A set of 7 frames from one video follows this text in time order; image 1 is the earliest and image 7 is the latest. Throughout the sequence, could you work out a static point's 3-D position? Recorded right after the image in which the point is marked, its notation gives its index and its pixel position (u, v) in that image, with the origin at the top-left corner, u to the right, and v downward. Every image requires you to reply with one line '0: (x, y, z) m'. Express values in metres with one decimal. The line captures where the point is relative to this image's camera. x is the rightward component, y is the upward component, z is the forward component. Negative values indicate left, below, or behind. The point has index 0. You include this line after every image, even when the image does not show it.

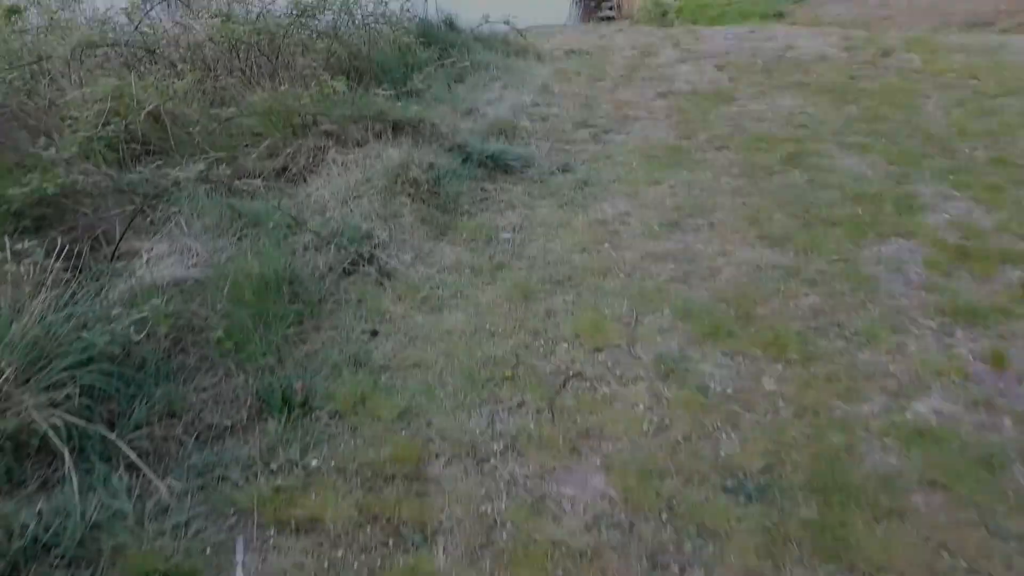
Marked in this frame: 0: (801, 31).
0: (+1.2, +1.1, +3.3) m
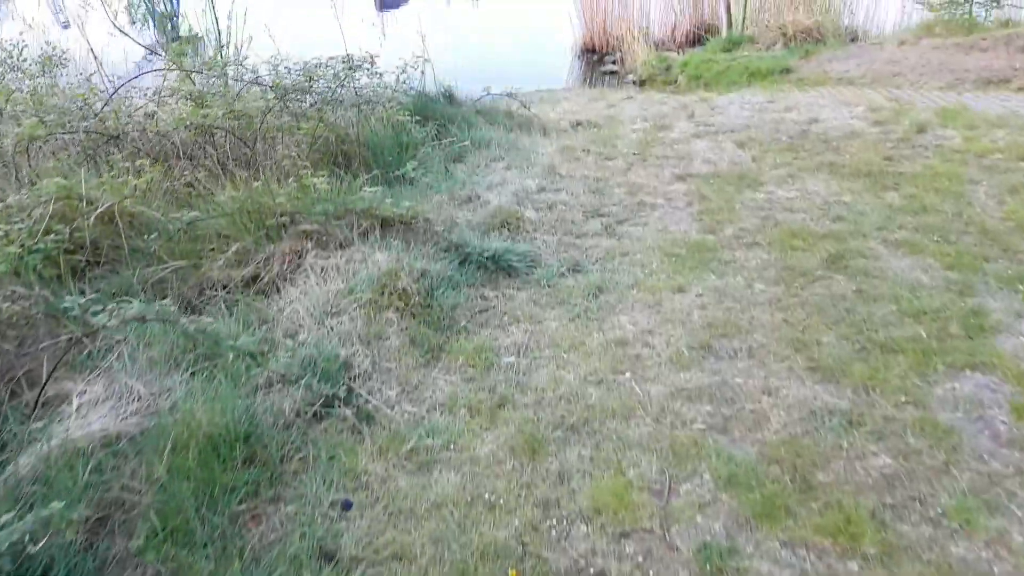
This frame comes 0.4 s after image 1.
0: (+1.2, +0.7, +3.1) m
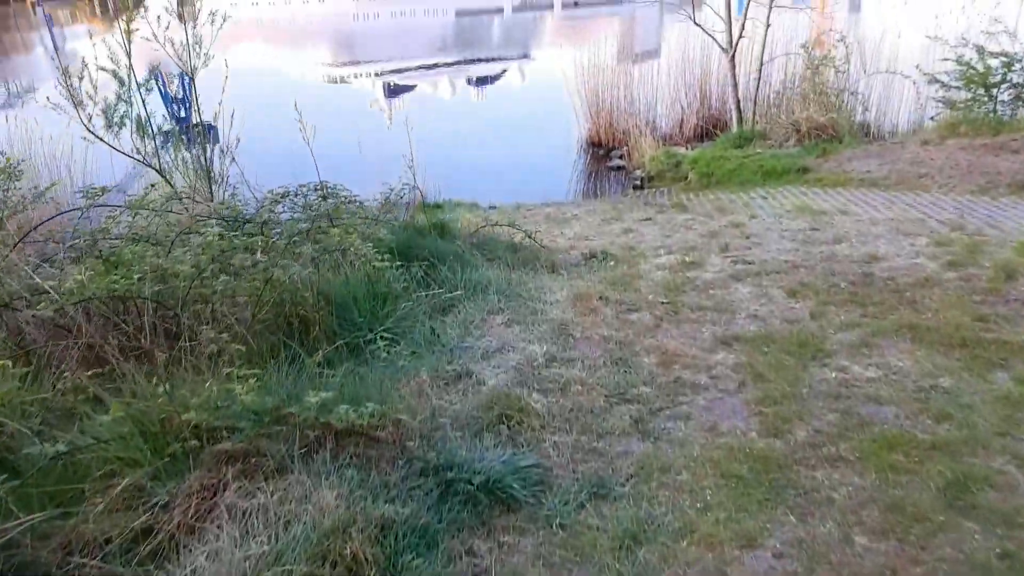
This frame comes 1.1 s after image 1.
0: (+1.2, +0.2, +2.7) m
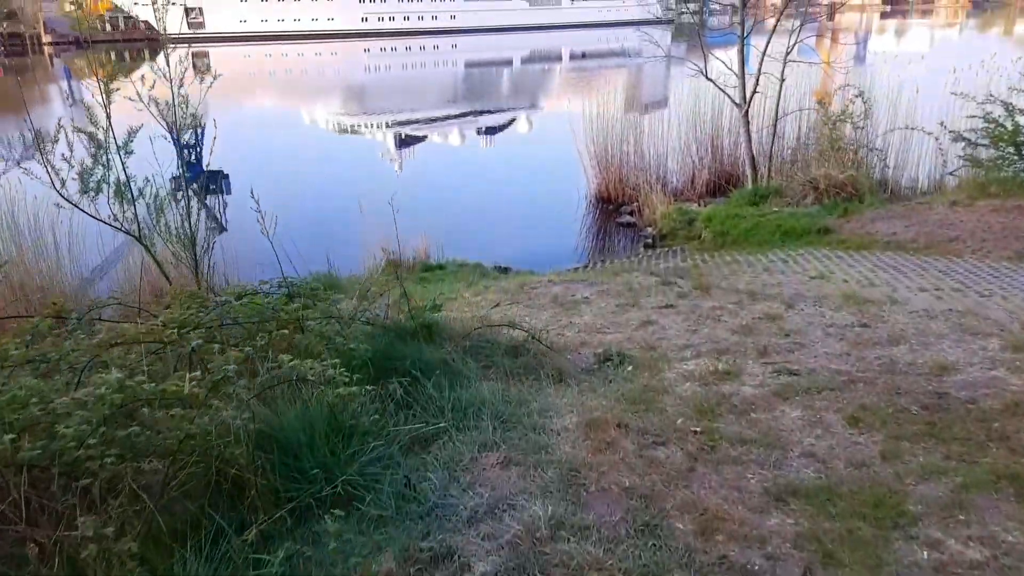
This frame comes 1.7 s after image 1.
0: (+1.2, -0.1, +2.3) m
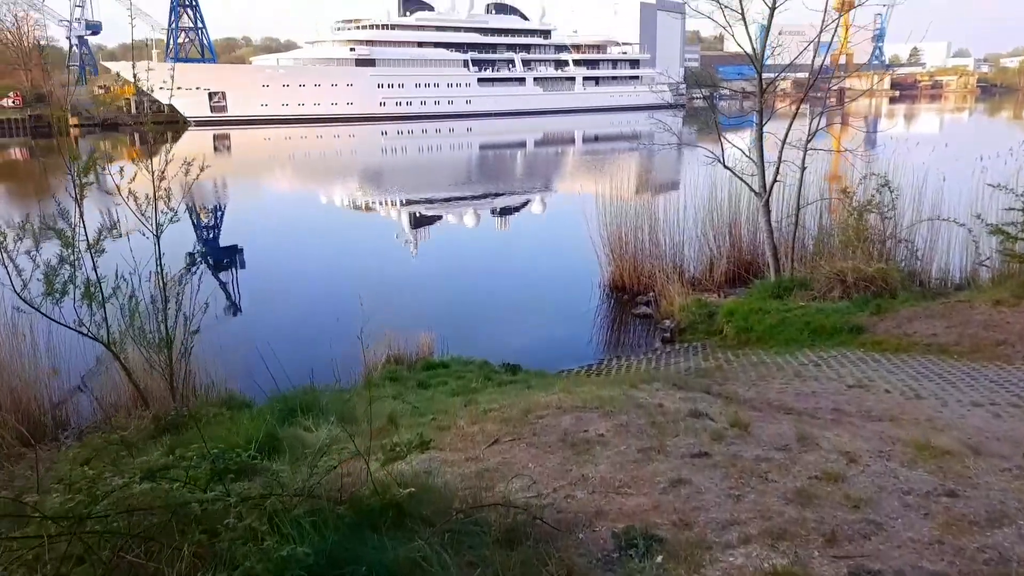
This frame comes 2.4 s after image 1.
0: (+1.2, -0.5, +1.8) m
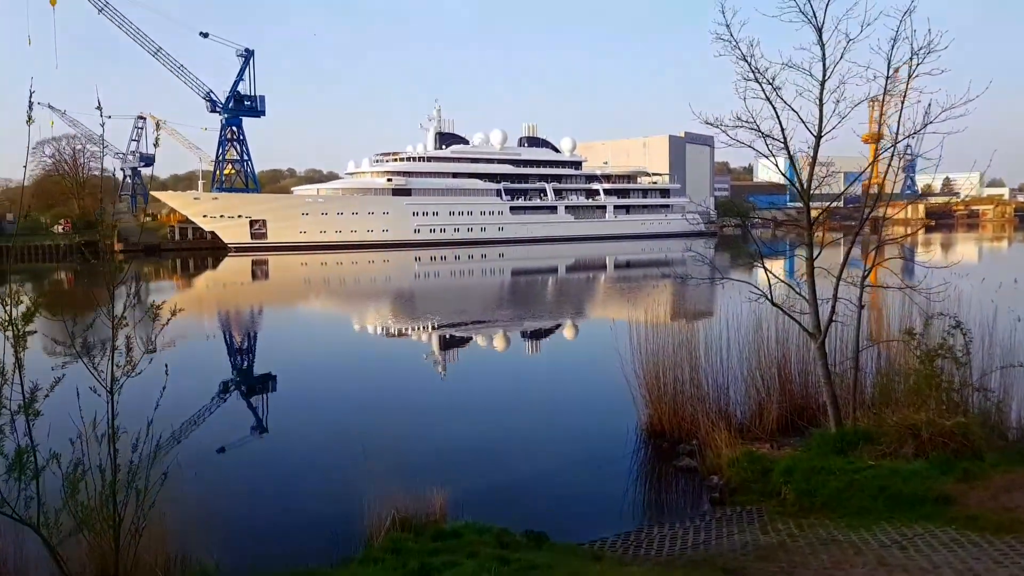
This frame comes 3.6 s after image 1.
0: (+1.2, -0.9, +0.9) m
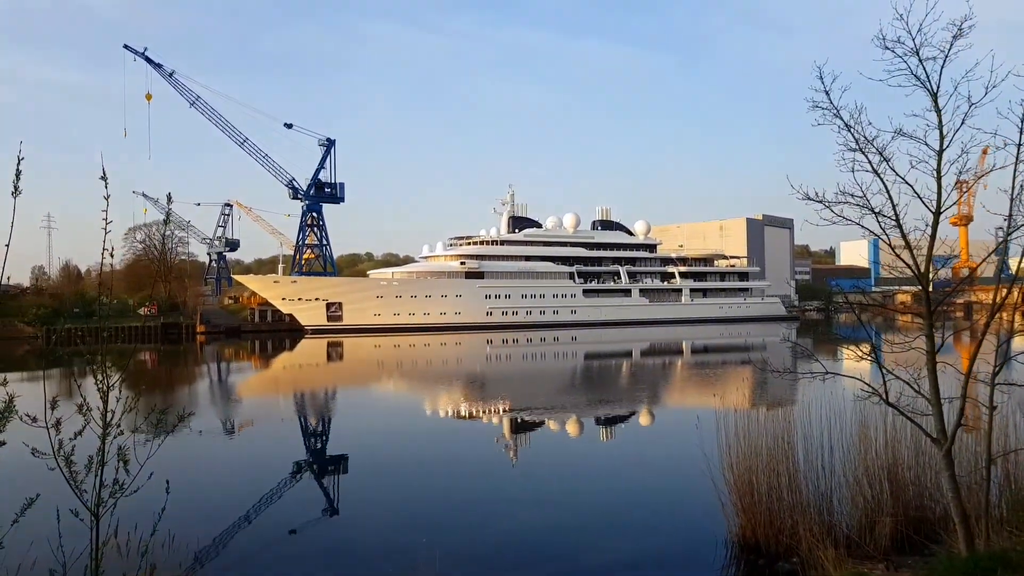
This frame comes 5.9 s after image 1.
0: (+1.2, -1.0, 0.0) m
